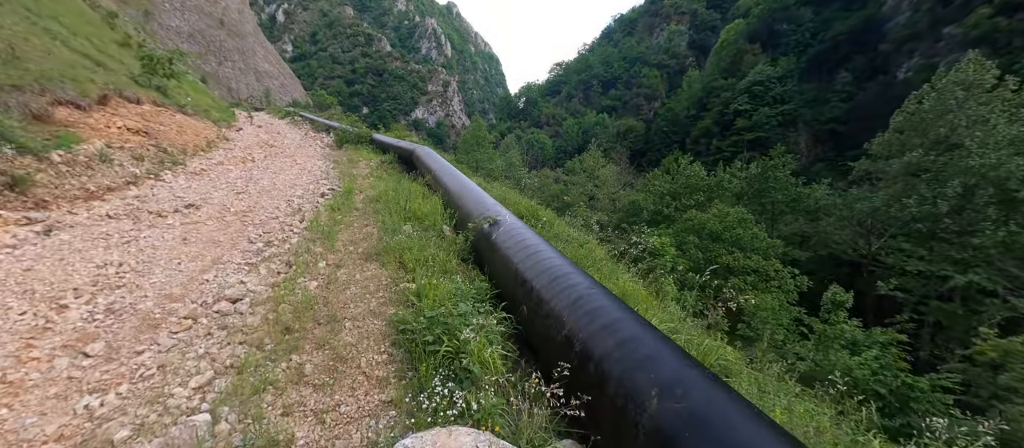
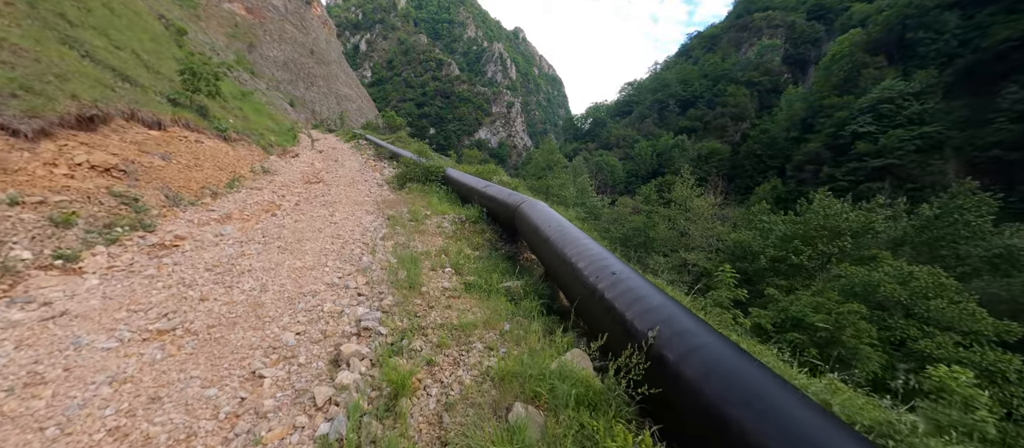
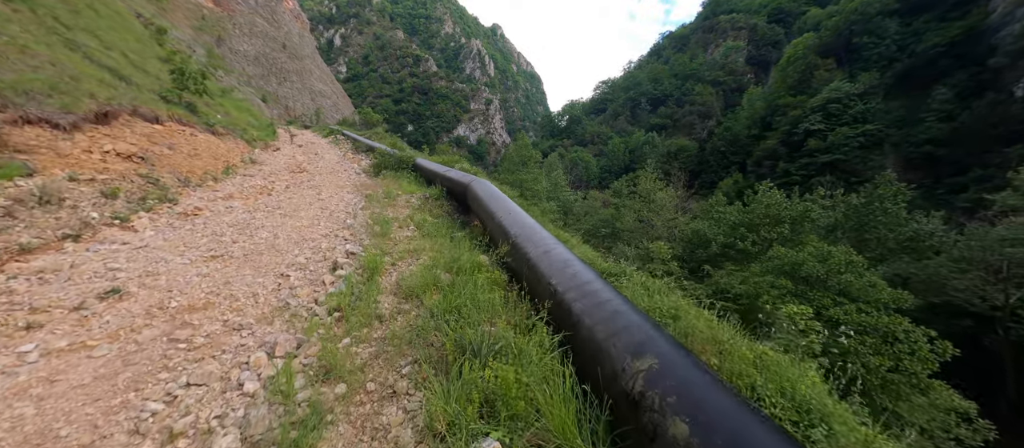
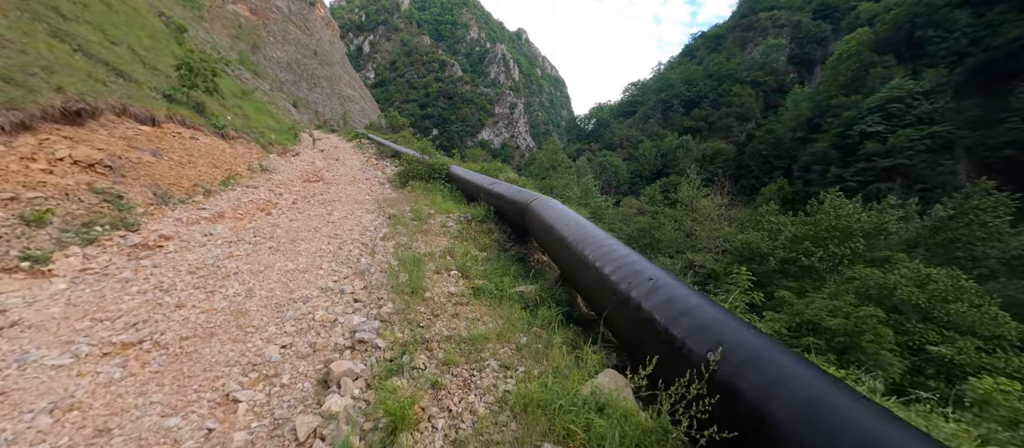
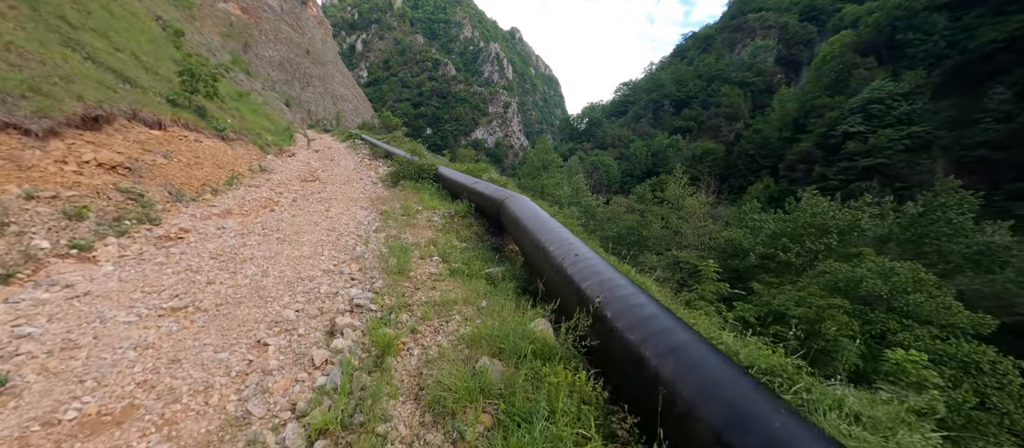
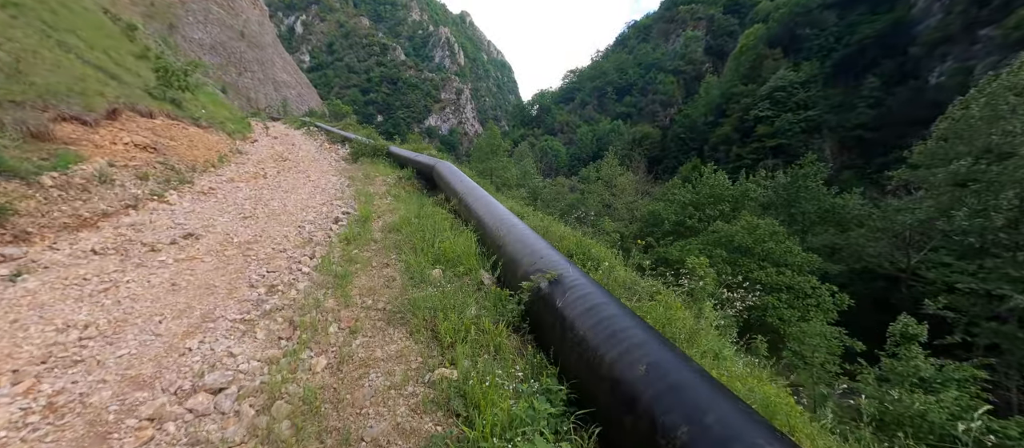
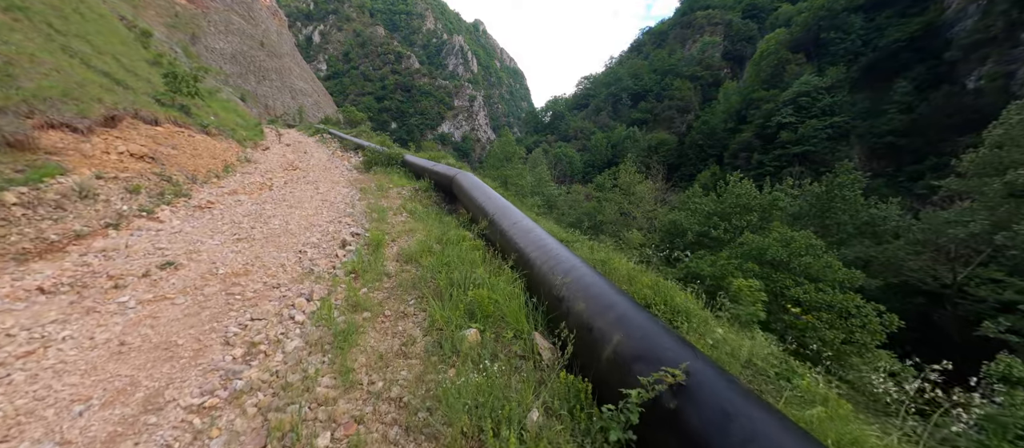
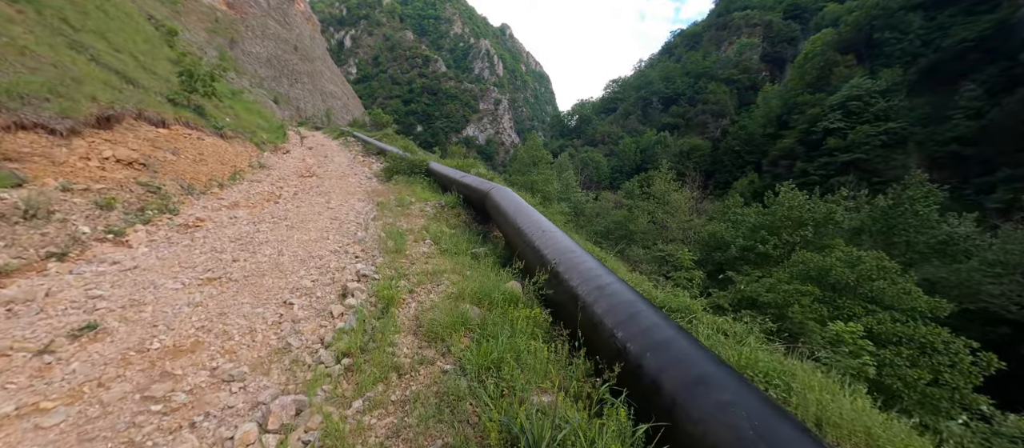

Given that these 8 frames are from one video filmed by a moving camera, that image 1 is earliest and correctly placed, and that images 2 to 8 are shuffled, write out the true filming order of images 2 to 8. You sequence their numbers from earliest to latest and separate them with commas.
6, 7, 3, 8, 5, 2, 4
